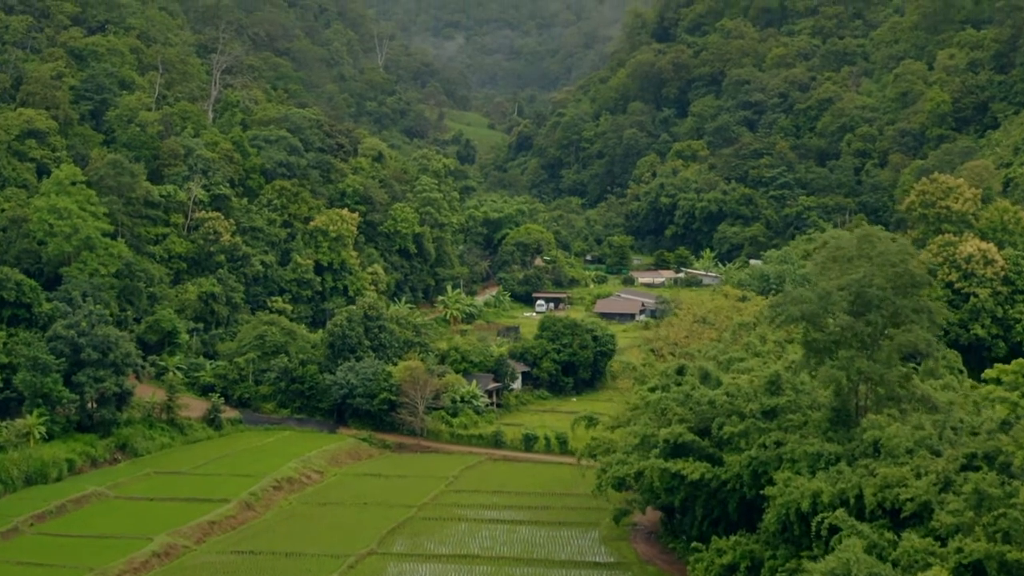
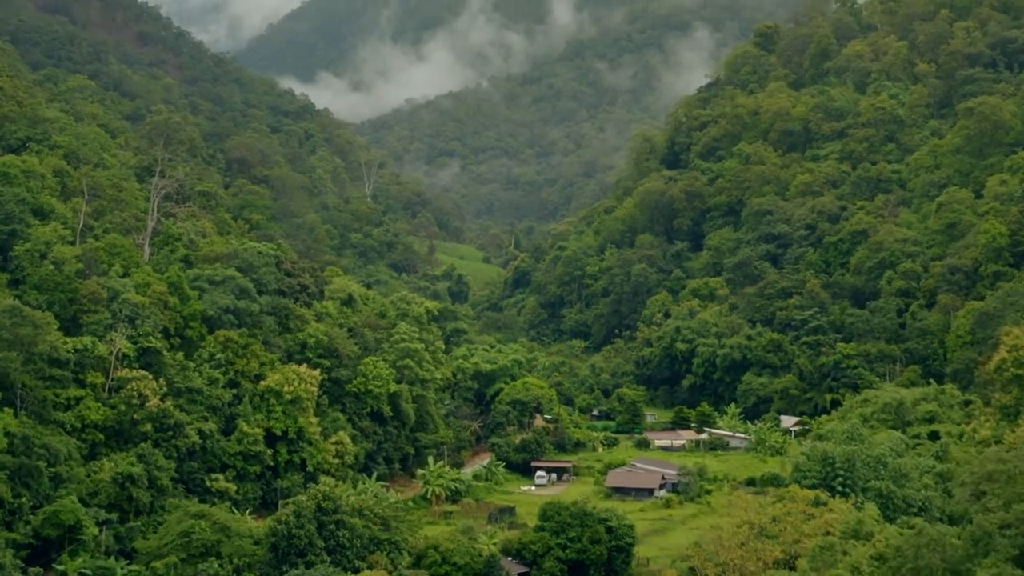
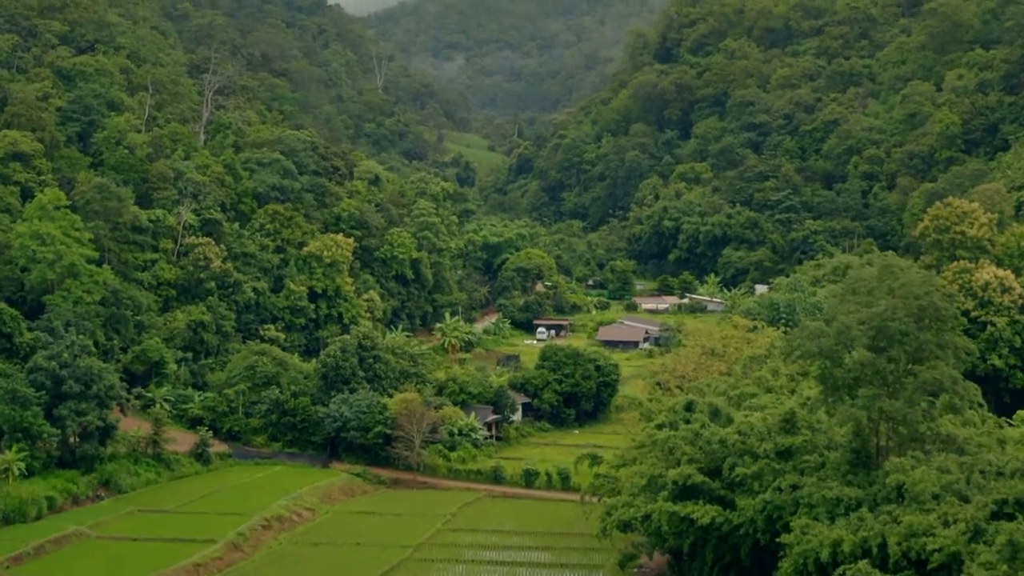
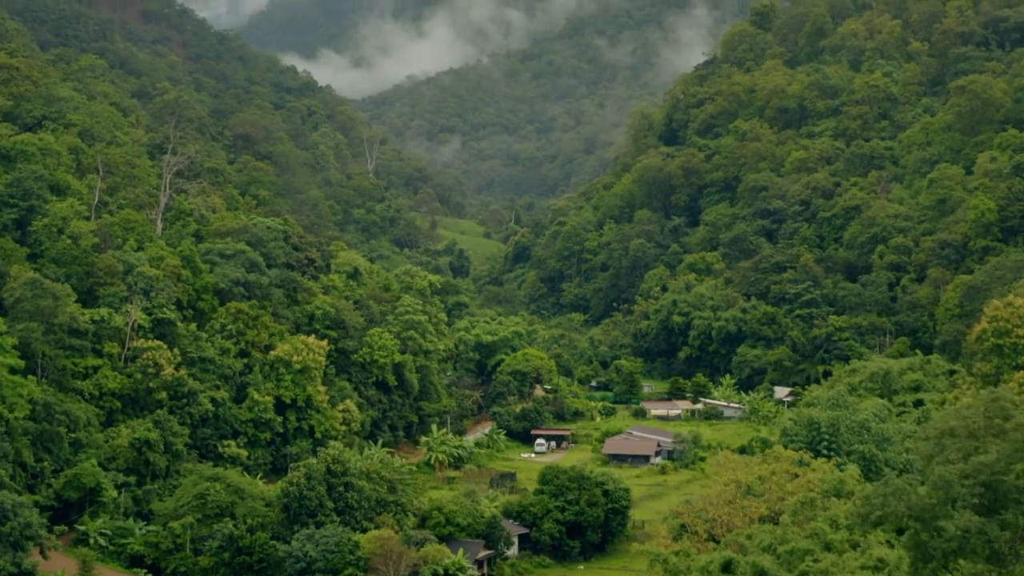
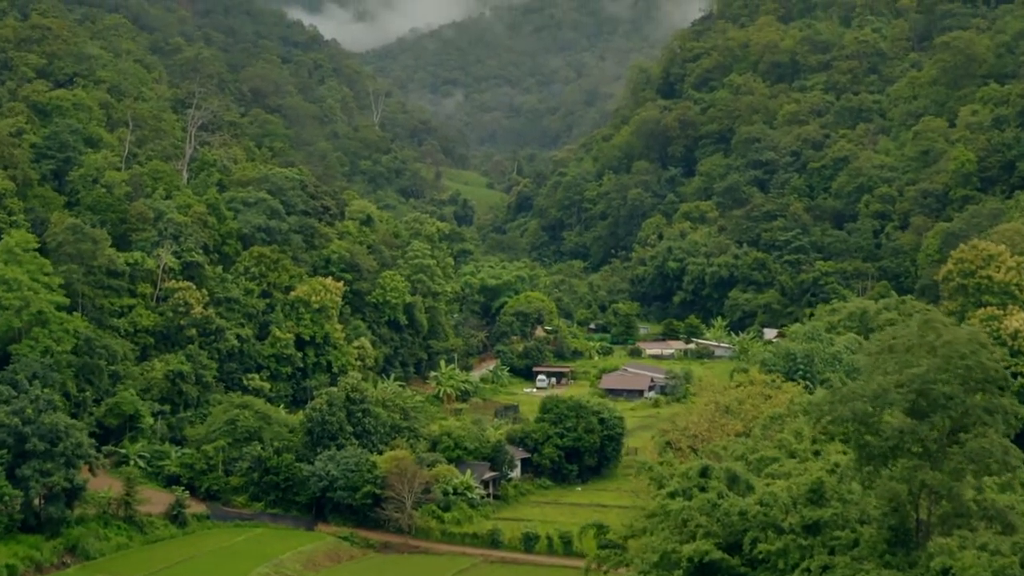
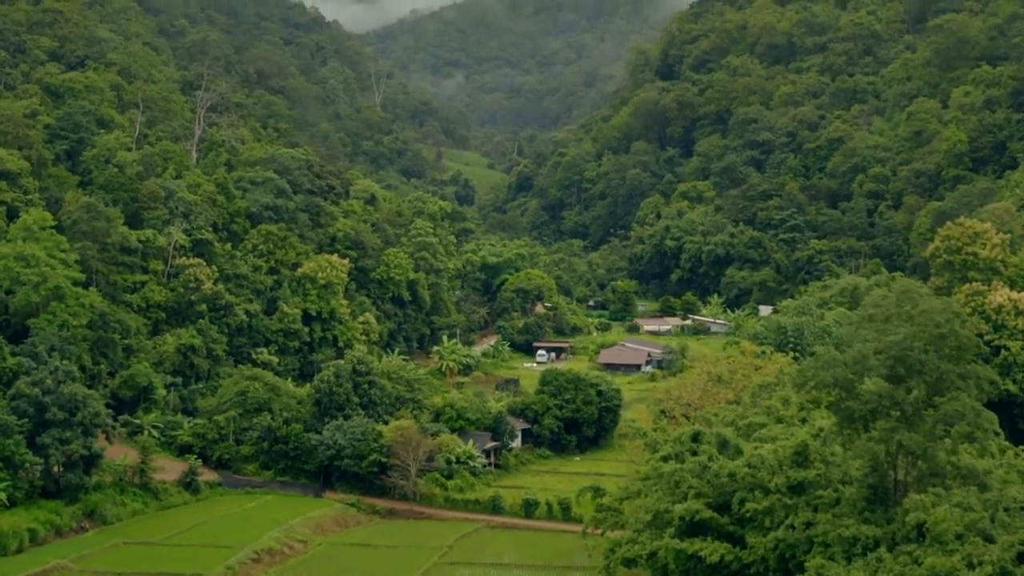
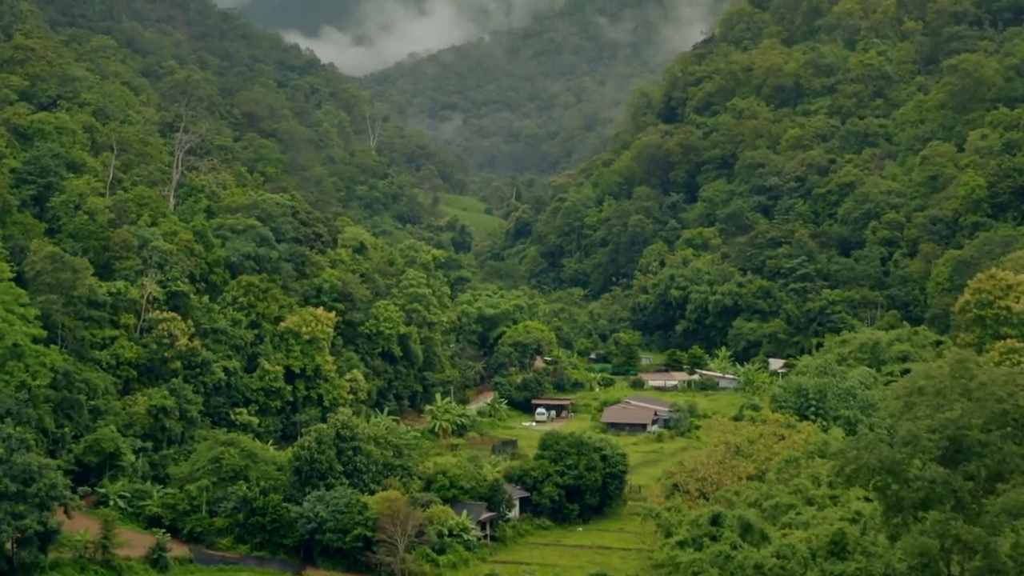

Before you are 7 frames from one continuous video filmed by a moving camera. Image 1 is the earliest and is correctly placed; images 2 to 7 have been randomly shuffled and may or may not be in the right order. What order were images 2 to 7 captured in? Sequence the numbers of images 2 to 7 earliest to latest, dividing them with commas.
3, 6, 5, 7, 4, 2
